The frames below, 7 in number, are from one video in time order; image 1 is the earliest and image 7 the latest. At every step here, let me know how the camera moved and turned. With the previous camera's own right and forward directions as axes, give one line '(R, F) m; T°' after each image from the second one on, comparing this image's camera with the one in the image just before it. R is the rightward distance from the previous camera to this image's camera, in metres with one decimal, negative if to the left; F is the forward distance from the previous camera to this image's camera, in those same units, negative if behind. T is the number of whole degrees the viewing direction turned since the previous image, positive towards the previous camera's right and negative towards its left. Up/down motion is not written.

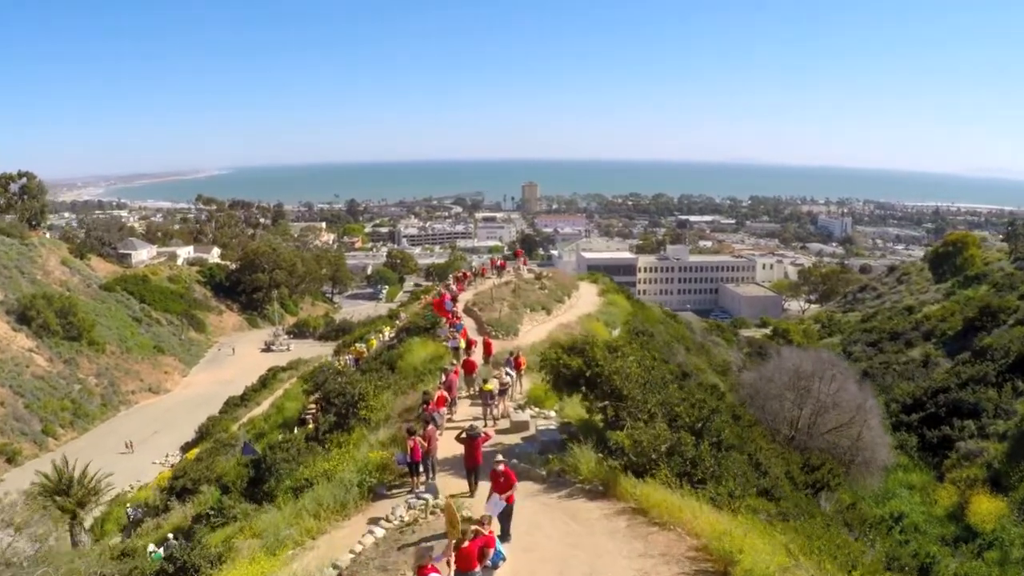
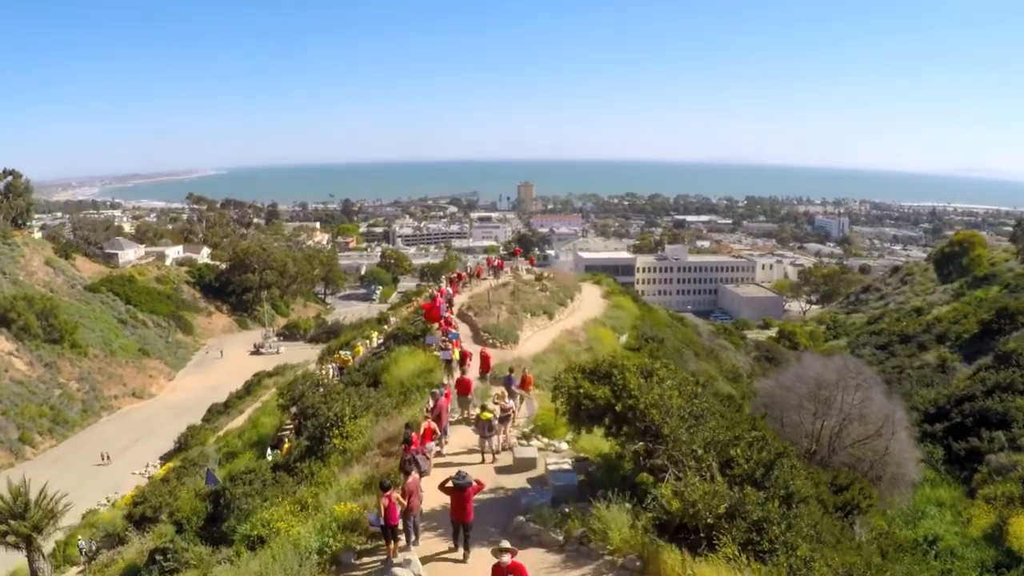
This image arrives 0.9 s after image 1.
(-0.1, +1.6) m; 0°
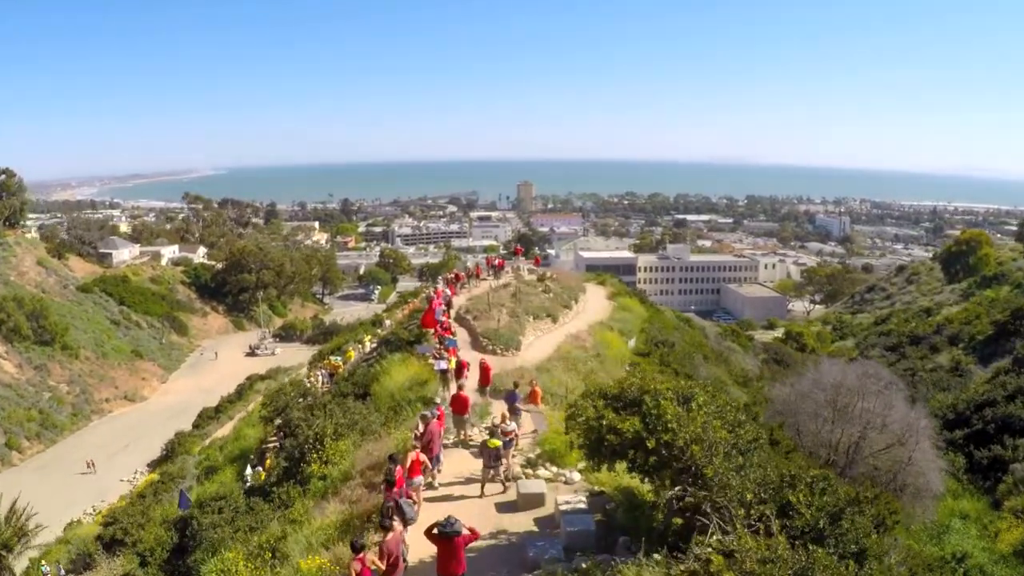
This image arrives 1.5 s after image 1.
(0.0, +1.0) m; 0°
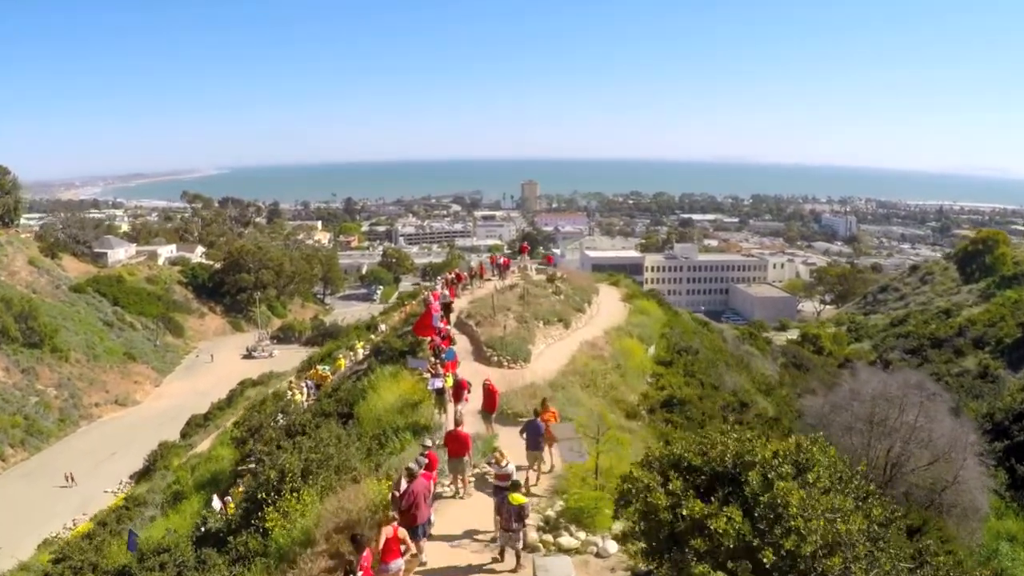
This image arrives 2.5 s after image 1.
(-0.1, +1.6) m; 0°
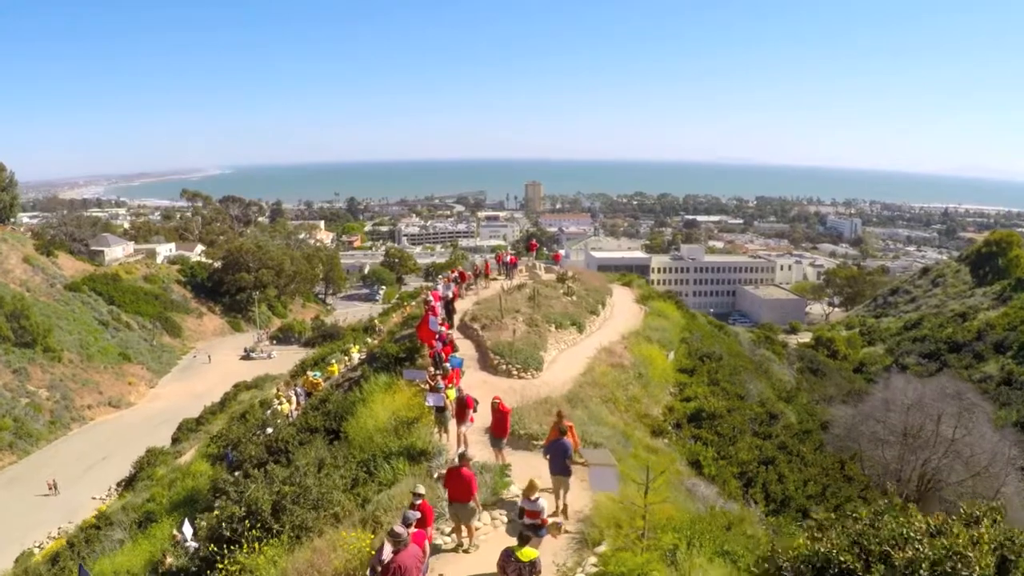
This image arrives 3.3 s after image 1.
(-0.1, +1.2) m; 0°
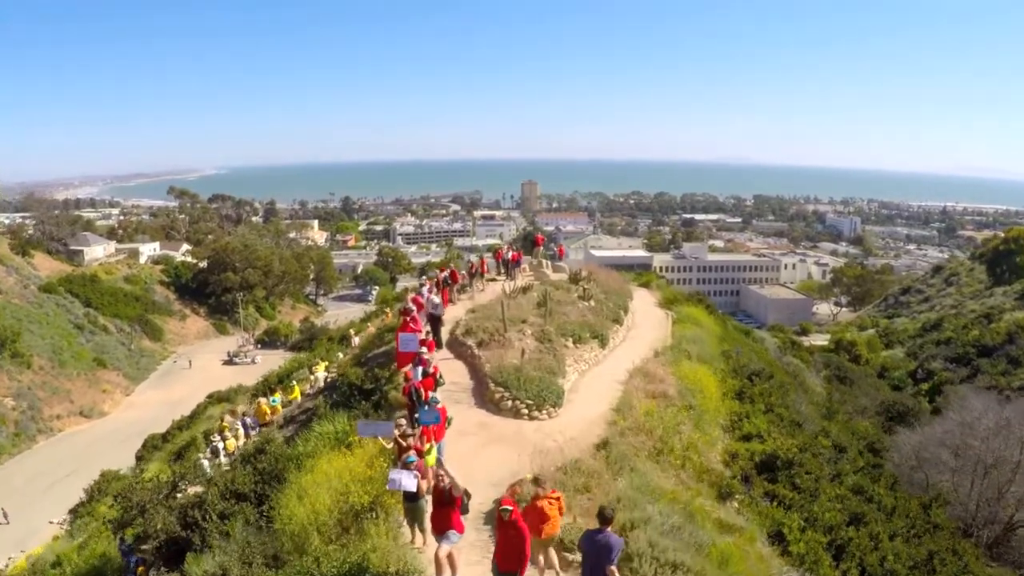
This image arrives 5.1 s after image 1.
(-0.1, +2.6) m; 0°
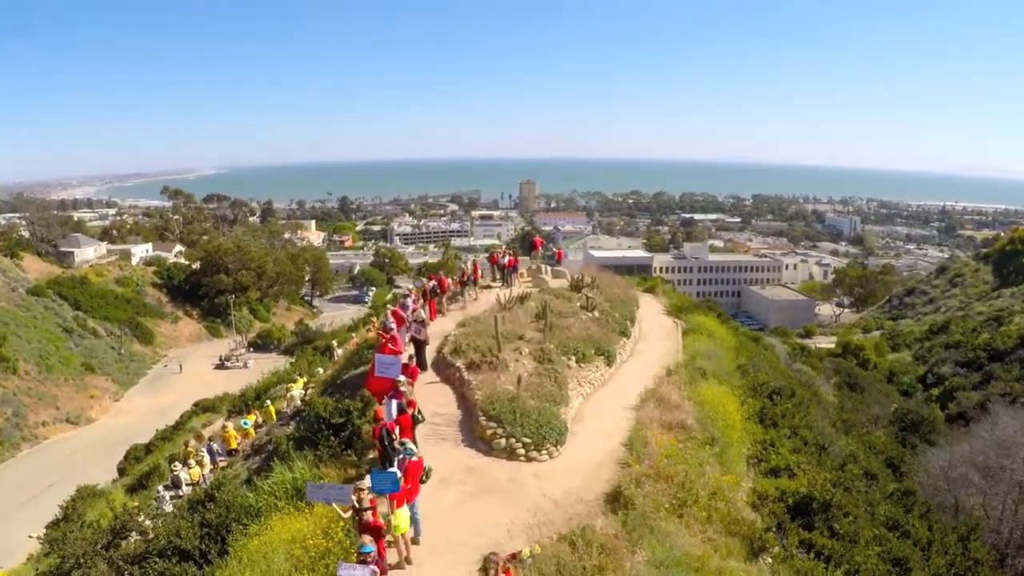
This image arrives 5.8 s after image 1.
(0.0, +1.0) m; 0°
